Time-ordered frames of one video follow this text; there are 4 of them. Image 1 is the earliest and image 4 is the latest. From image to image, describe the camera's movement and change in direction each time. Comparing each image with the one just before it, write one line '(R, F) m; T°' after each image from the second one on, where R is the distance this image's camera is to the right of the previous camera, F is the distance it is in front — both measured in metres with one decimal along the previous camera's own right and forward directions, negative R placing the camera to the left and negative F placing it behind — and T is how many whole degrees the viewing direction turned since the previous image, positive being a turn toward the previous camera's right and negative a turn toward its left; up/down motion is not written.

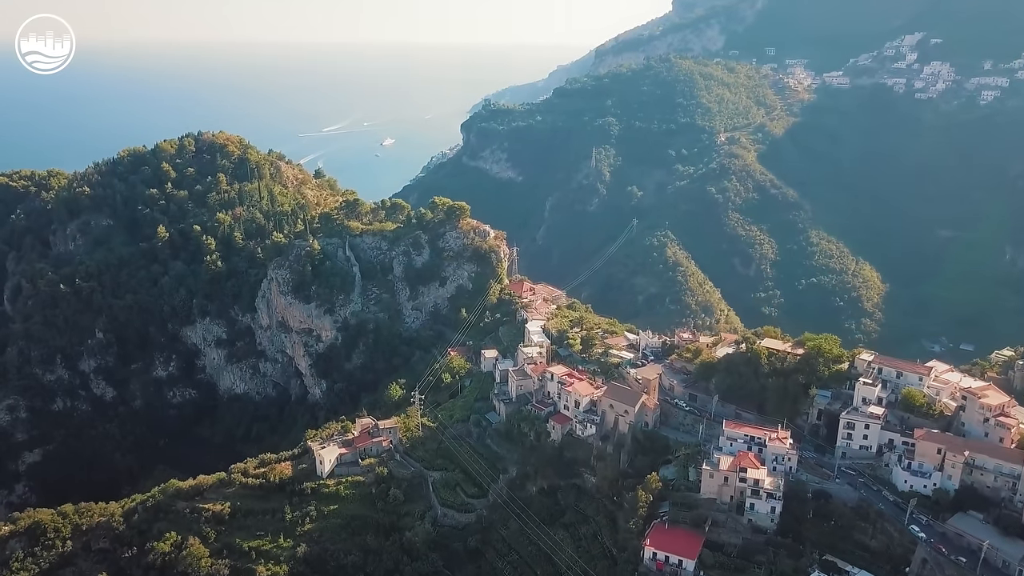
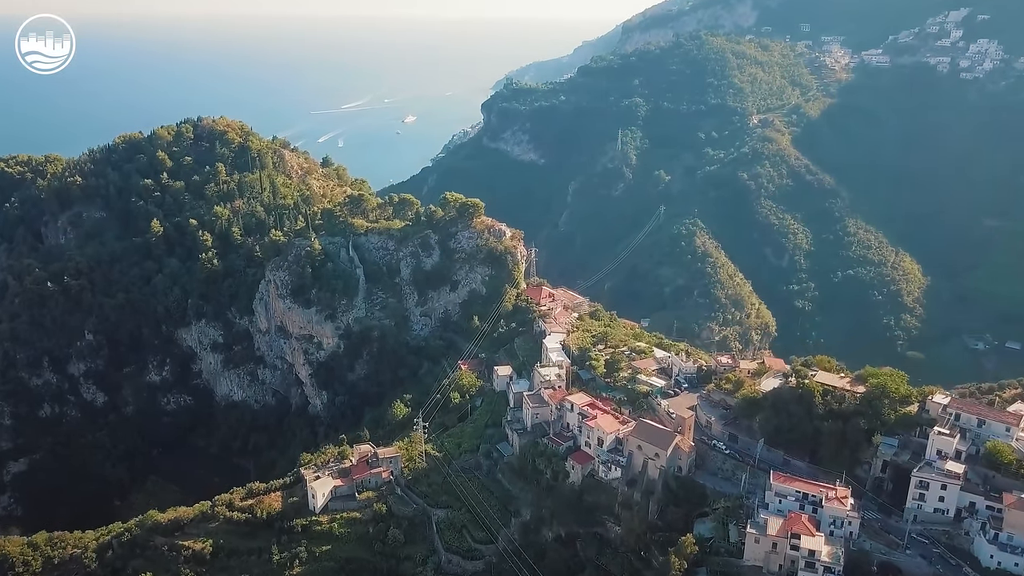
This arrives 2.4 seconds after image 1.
(+0.2, +4.2) m; -2°
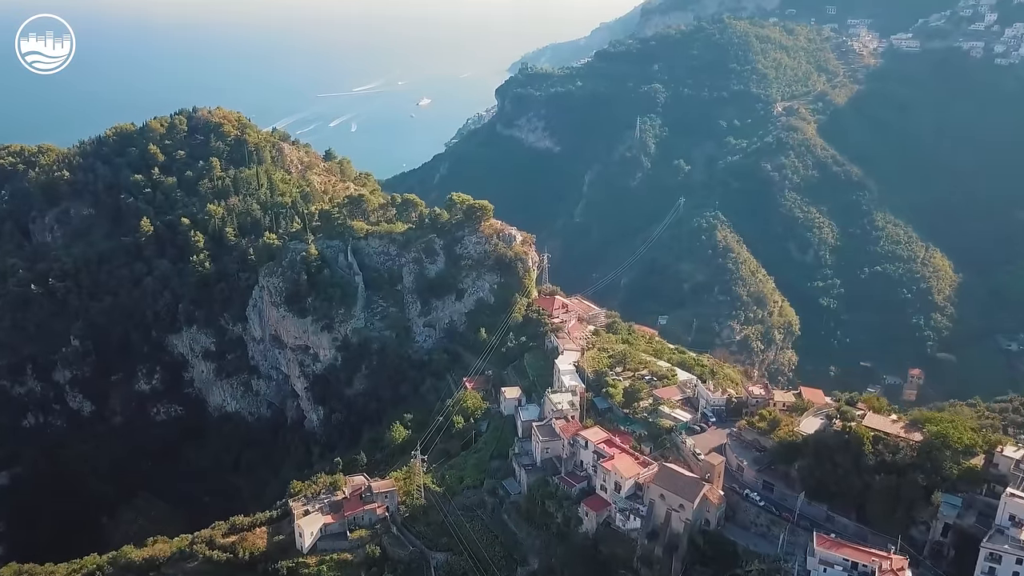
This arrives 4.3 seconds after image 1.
(+0.2, +3.3) m; -1°
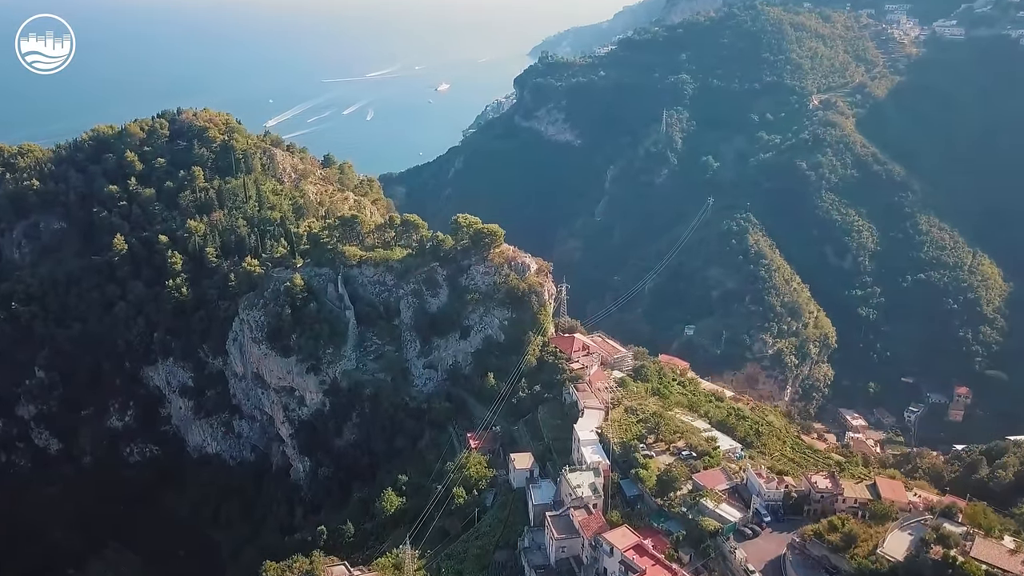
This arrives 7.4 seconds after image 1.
(+0.3, +5.4) m; -1°
